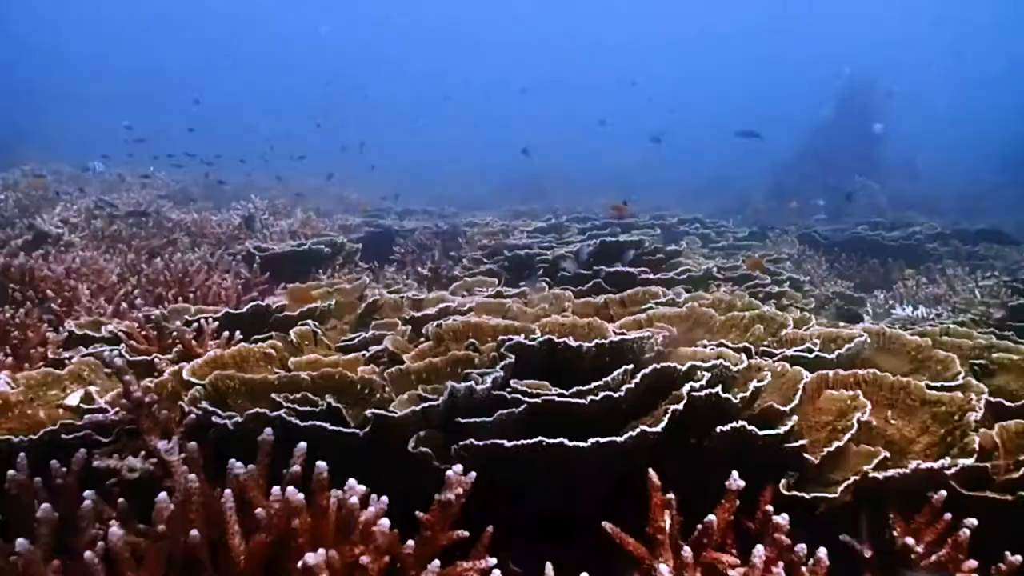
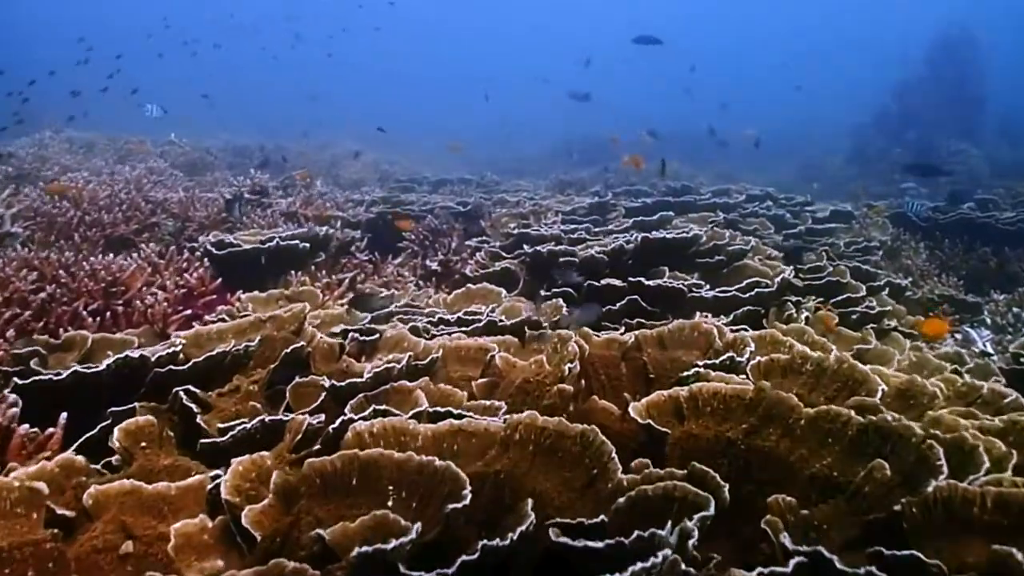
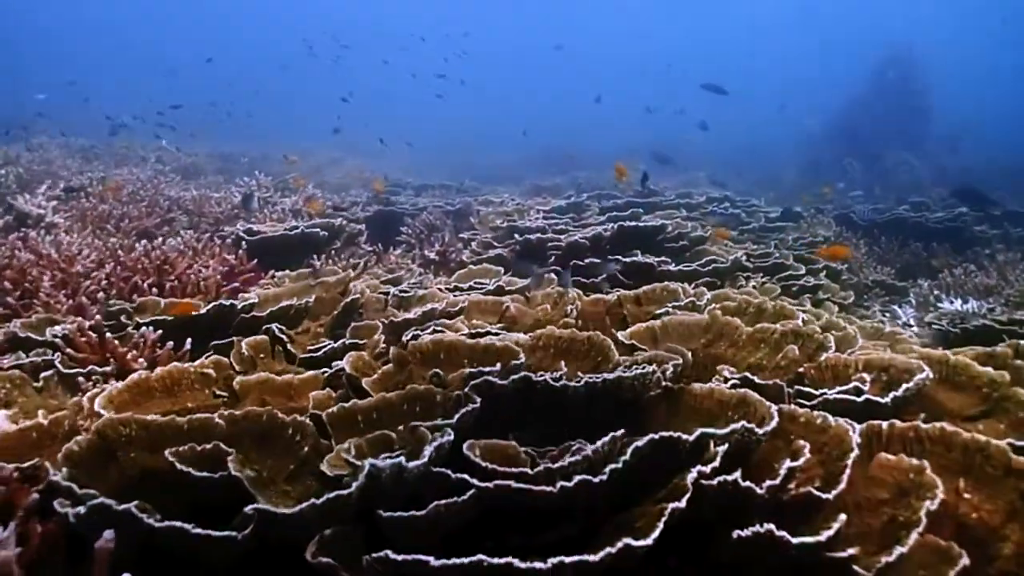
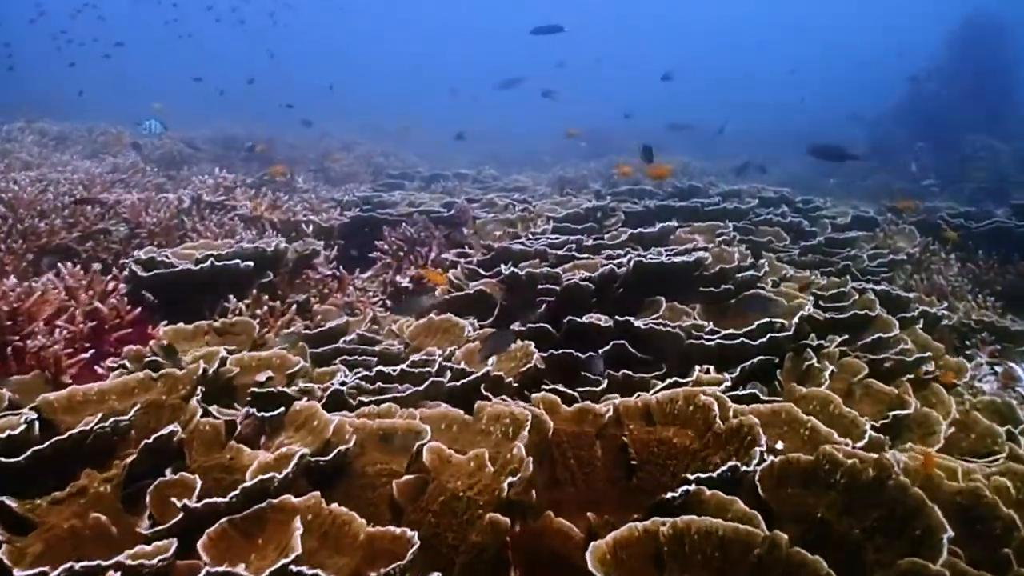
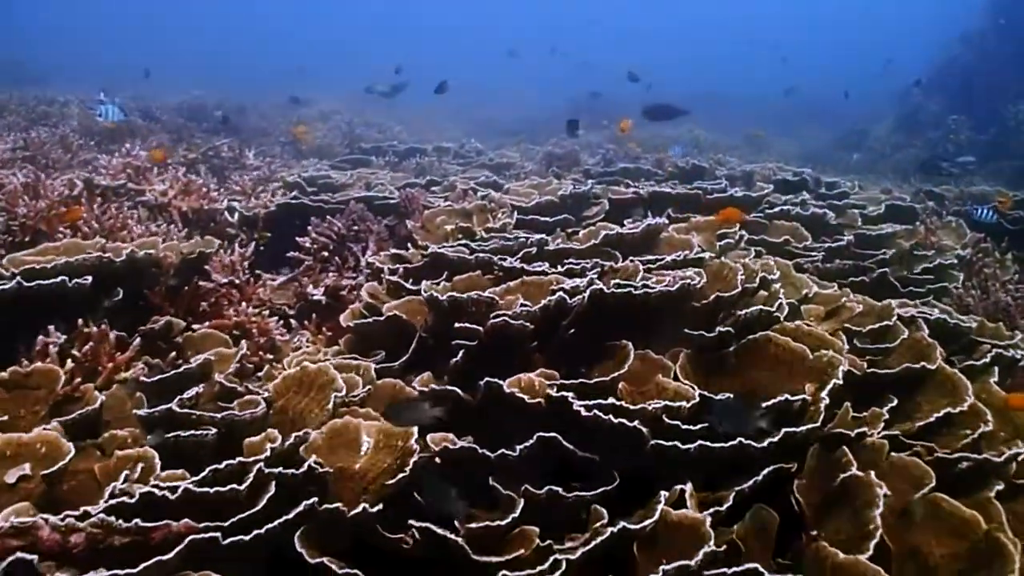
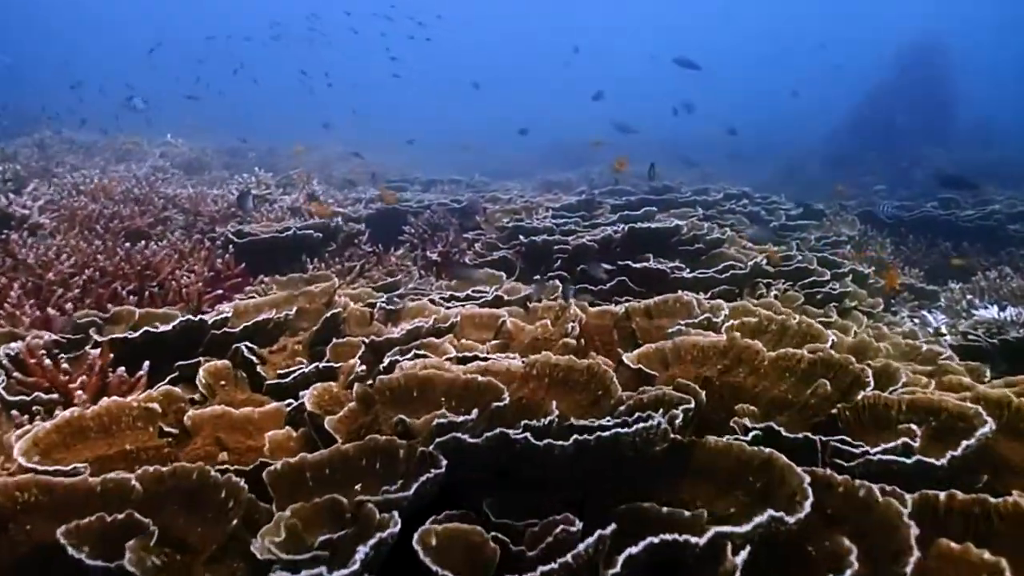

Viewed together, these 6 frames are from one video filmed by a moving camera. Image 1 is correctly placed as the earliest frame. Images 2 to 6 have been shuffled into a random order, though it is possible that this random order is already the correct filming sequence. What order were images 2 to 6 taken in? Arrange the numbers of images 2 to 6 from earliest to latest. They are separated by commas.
3, 6, 2, 4, 5
